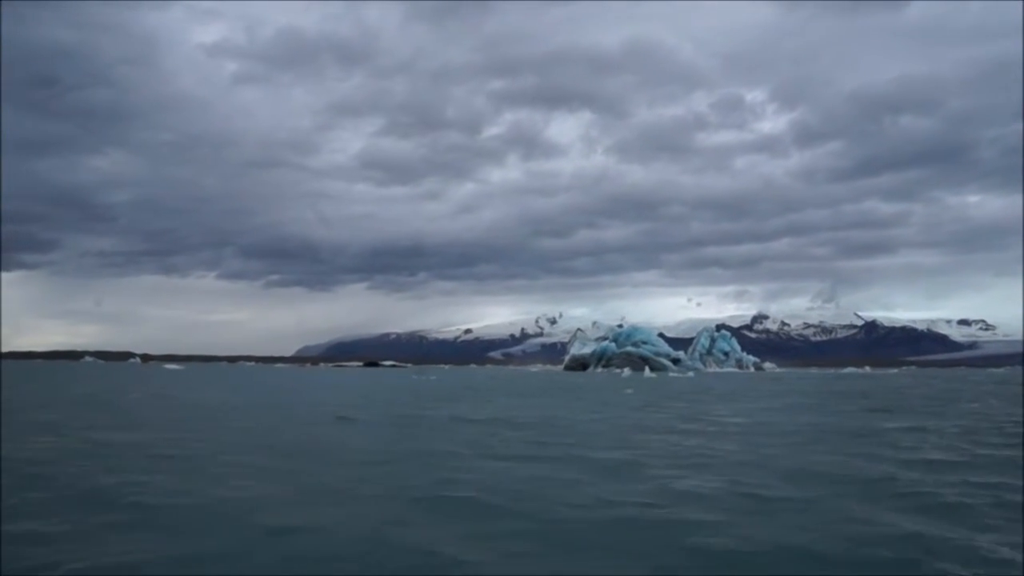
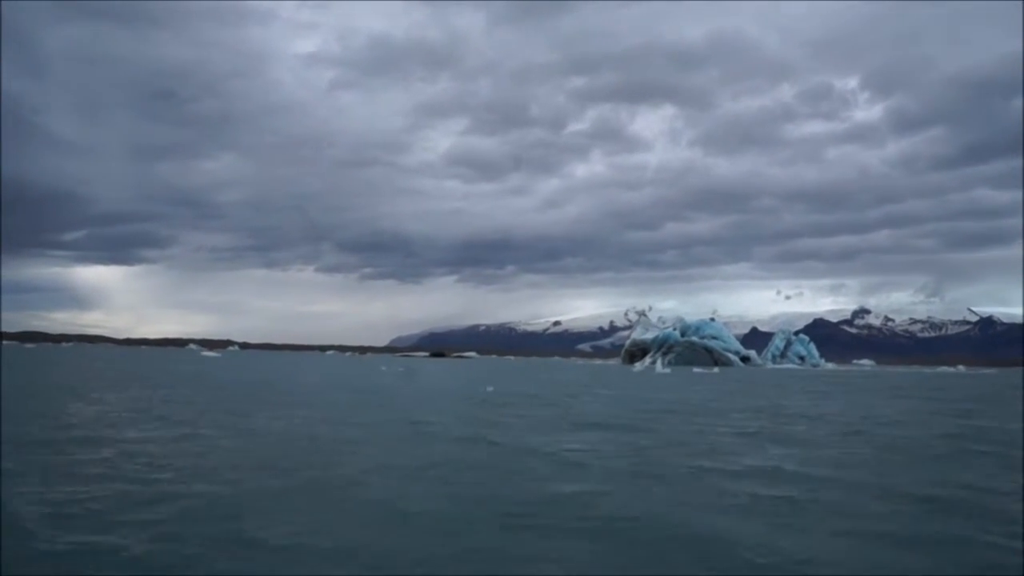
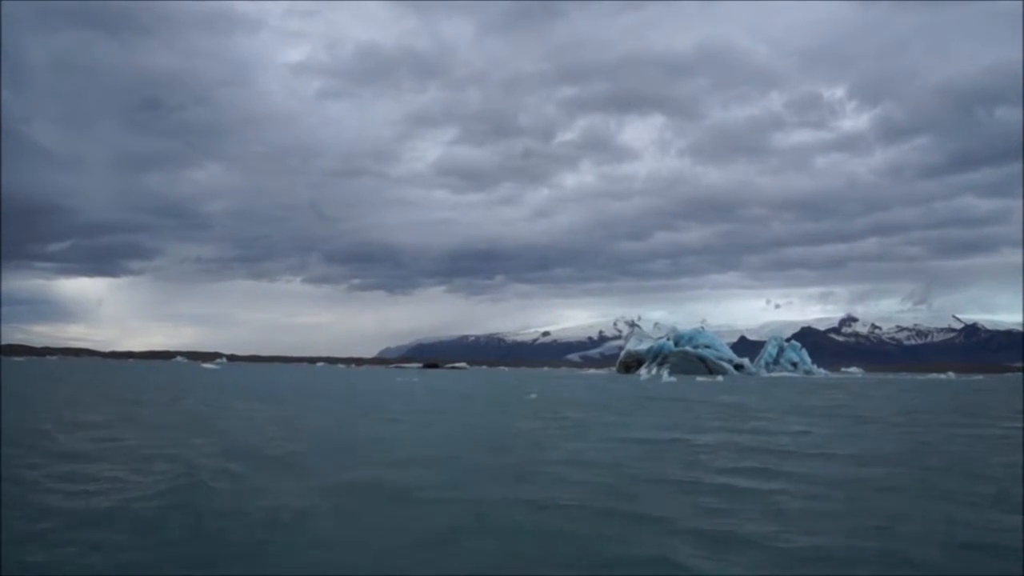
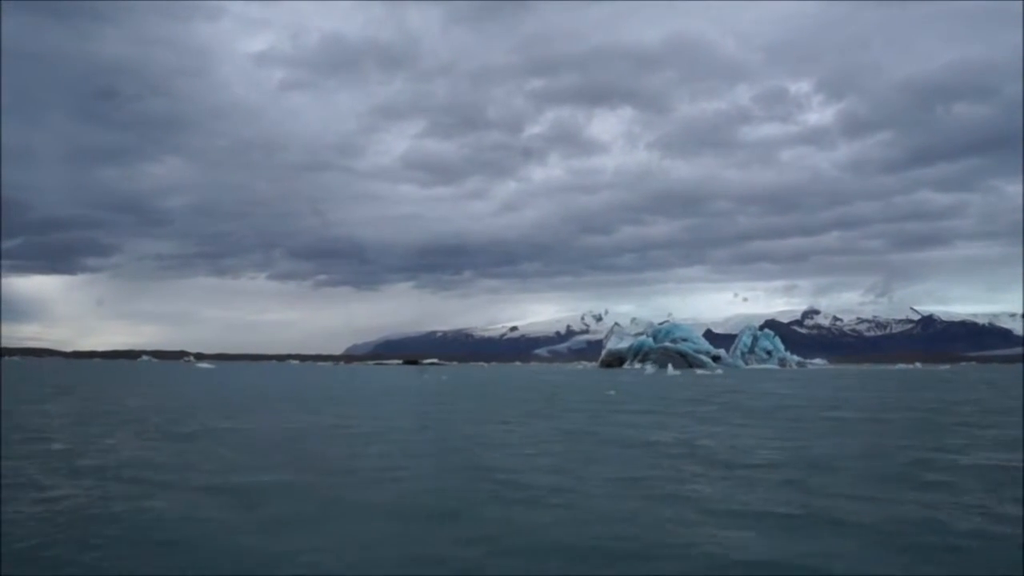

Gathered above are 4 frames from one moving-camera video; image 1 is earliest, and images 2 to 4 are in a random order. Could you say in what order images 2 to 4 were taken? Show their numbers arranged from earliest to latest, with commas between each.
4, 3, 2
